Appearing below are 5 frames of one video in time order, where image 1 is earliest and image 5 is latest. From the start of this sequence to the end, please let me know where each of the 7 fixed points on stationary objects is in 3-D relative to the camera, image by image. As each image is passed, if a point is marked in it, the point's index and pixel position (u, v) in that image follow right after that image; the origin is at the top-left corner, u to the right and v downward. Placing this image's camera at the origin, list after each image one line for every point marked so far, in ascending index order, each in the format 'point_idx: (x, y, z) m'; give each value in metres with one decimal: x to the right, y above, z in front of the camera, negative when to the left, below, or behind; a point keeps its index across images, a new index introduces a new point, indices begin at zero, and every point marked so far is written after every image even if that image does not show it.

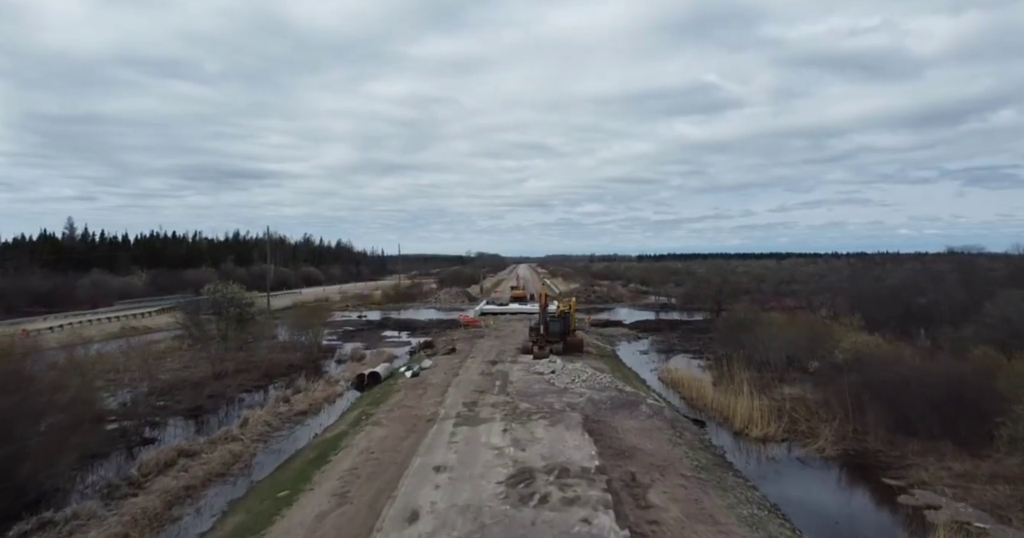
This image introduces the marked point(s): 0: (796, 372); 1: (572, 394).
0: (+9.8, -3.7, +18.3) m
1: (+1.8, -3.7, +15.7) m
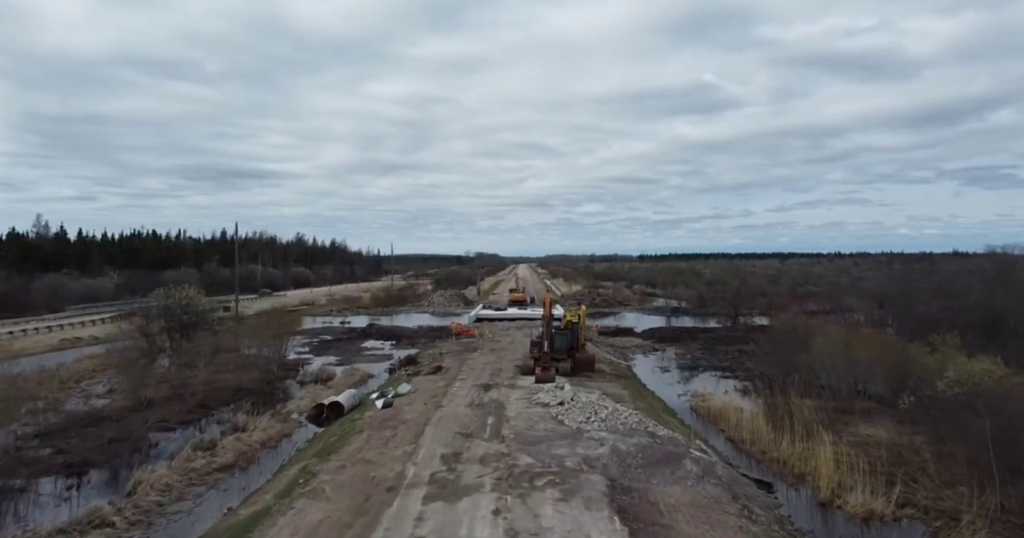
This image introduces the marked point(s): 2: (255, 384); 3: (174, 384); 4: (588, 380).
0: (+9.8, -3.8, +14.3) m
1: (+1.7, -3.8, +11.8) m
2: (-9.2, -4.1, +18.8) m
3: (-11.6, -3.9, +18.0) m
4: (+2.7, -3.9, +18.7) m
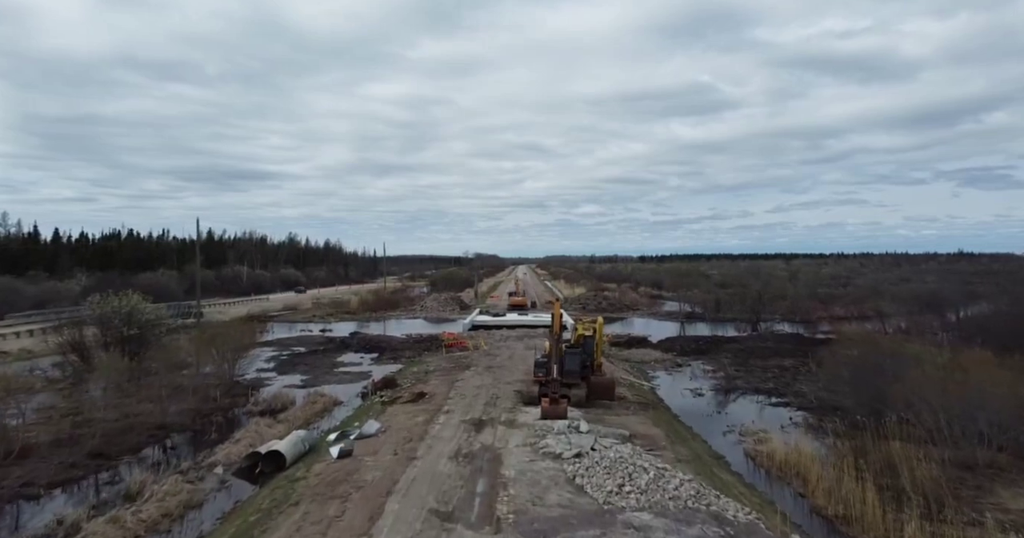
0: (+9.7, -3.8, +10.4) m
1: (+1.7, -3.9, +7.8) m
2: (-9.2, -4.2, +14.8) m
3: (-11.6, -4.0, +14.1) m
4: (+2.7, -4.0, +14.8) m
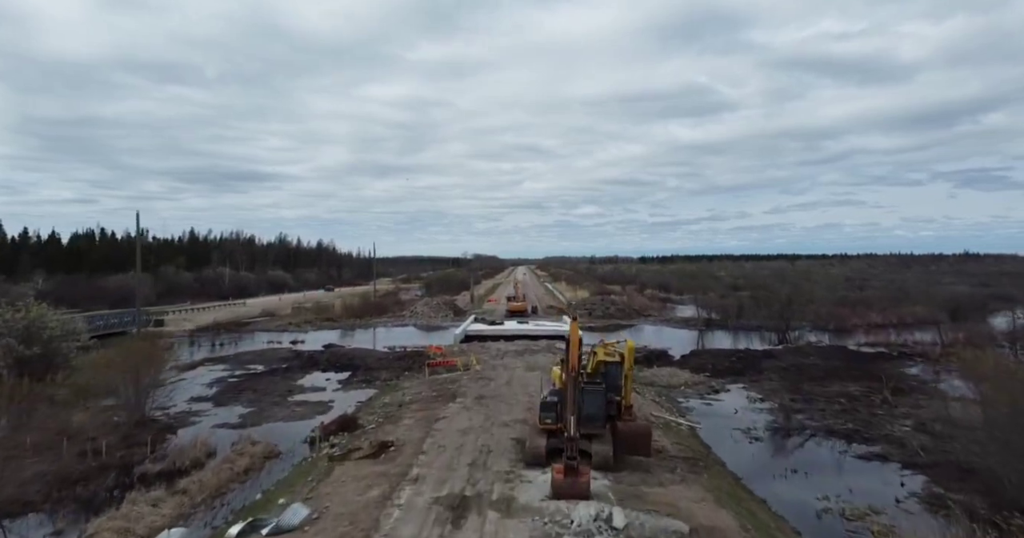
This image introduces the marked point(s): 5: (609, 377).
0: (+9.7, -3.9, +5.9) m
1: (+1.7, -4.0, +3.3) m
2: (-9.2, -4.3, +10.3) m
3: (-11.6, -4.1, +9.6) m
4: (+2.6, -4.1, +10.3) m
5: (+2.1, -2.4, +11.6) m
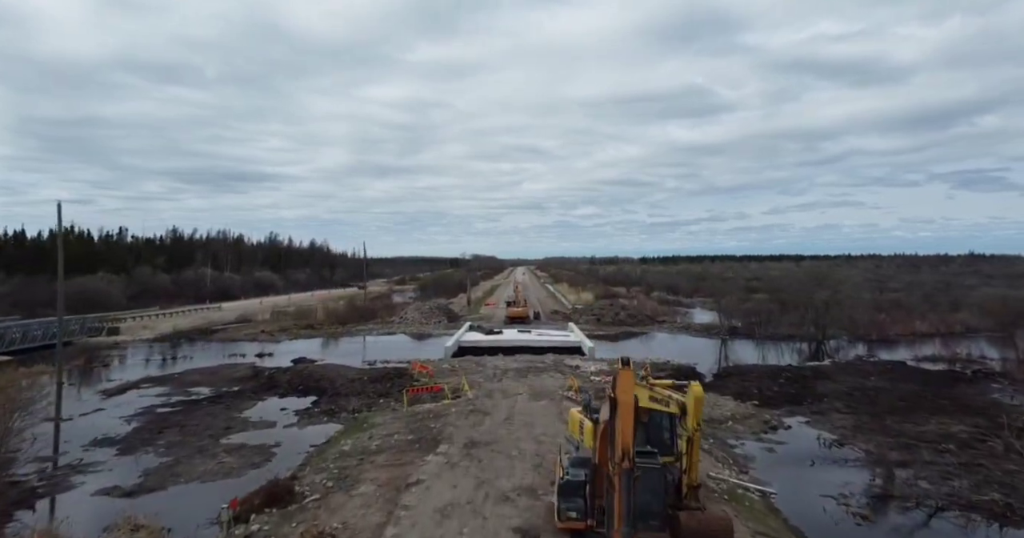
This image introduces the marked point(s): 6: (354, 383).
0: (+9.7, -4.0, +1.7) m
1: (+1.7, -4.0, -0.9) m
2: (-9.2, -4.4, +6.1) m
3: (-11.6, -4.2, +5.3) m
4: (+2.7, -4.2, +6.0) m
5: (+2.2, -2.5, +7.4) m
6: (-6.0, -4.3, +20.2) m
